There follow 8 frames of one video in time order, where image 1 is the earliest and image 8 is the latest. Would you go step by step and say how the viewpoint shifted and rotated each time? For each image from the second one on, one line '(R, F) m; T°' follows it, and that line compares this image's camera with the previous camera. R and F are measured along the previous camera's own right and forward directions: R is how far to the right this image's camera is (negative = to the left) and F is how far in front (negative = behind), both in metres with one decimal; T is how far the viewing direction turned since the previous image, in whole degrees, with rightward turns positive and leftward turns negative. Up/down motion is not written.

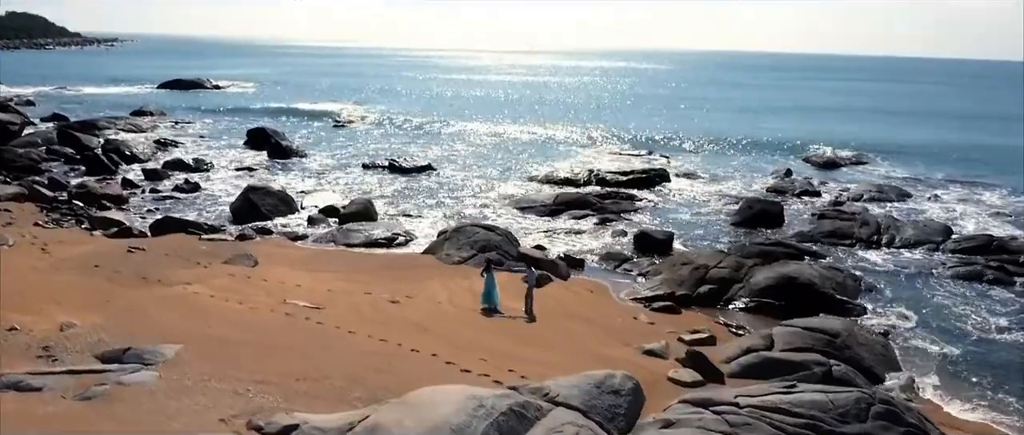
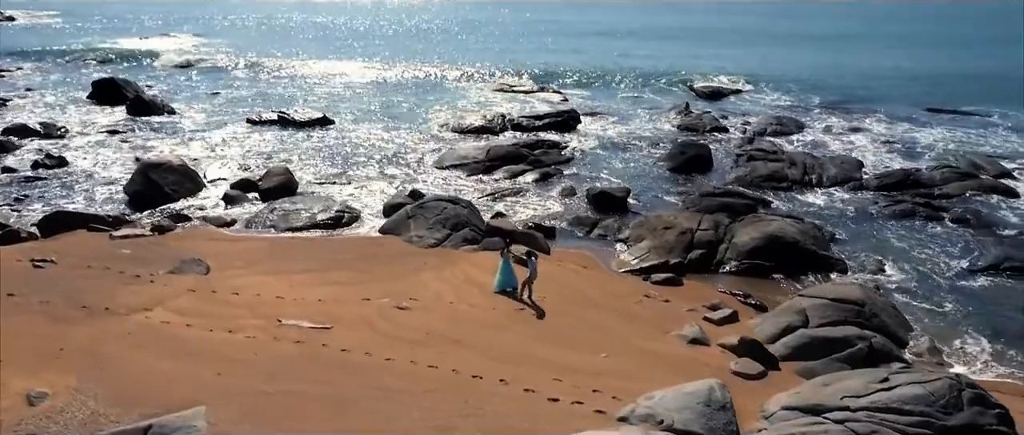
(-3.1, +1.7) m; +13°
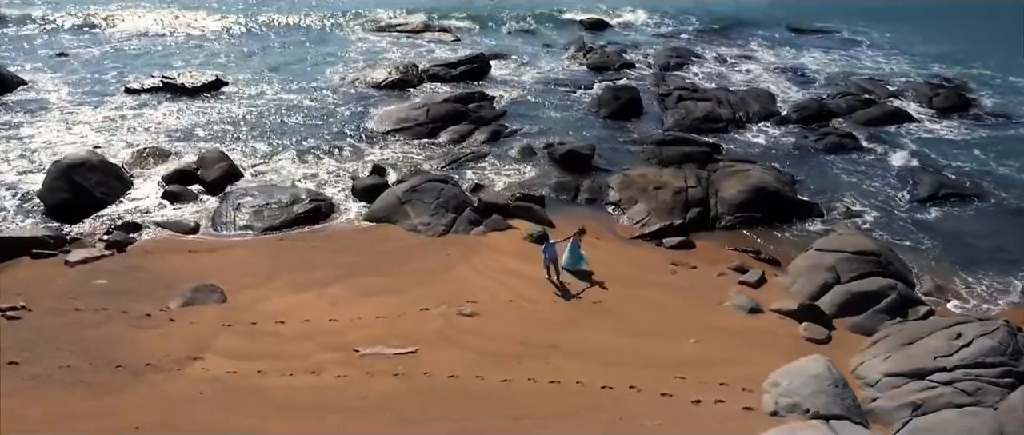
(-3.8, +1.0) m; +13°
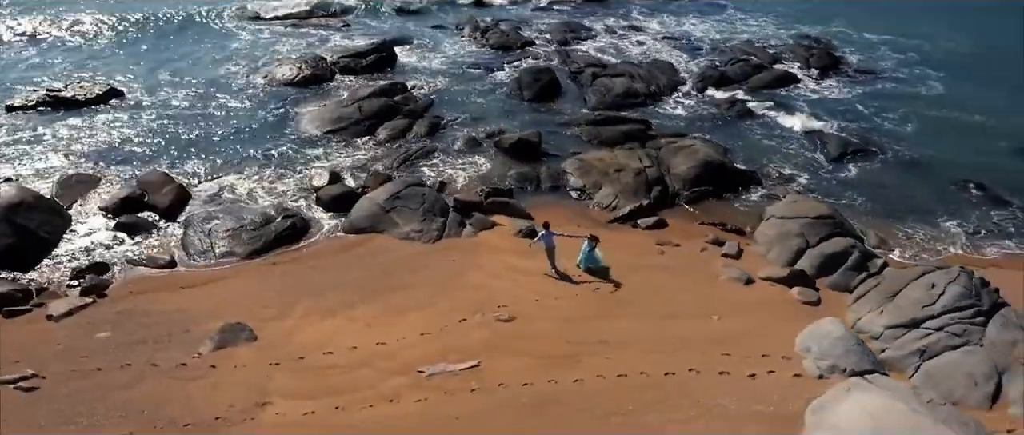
(-3.0, -0.1) m; +12°
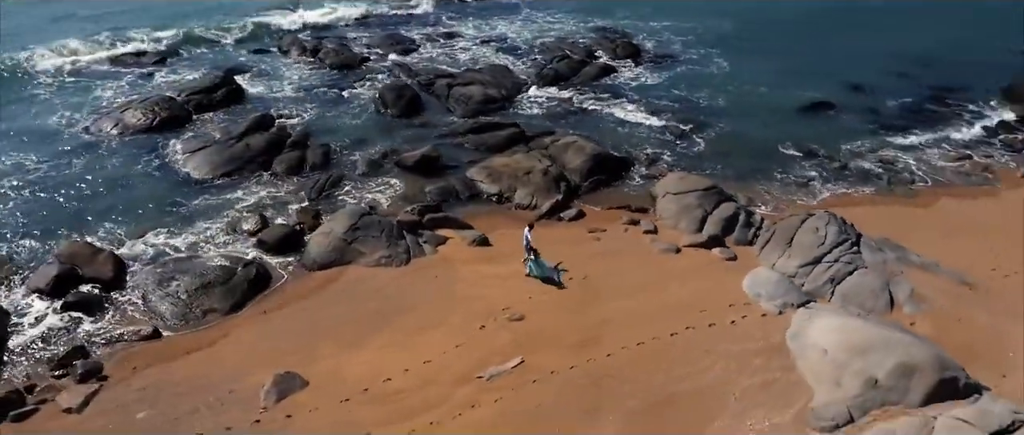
(-4.3, -1.1) m; +18°
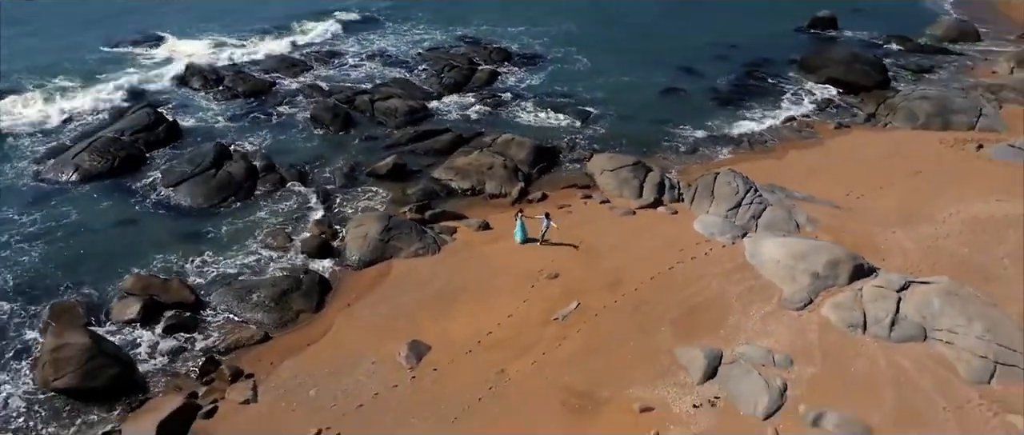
(-5.7, -3.4) m; +15°
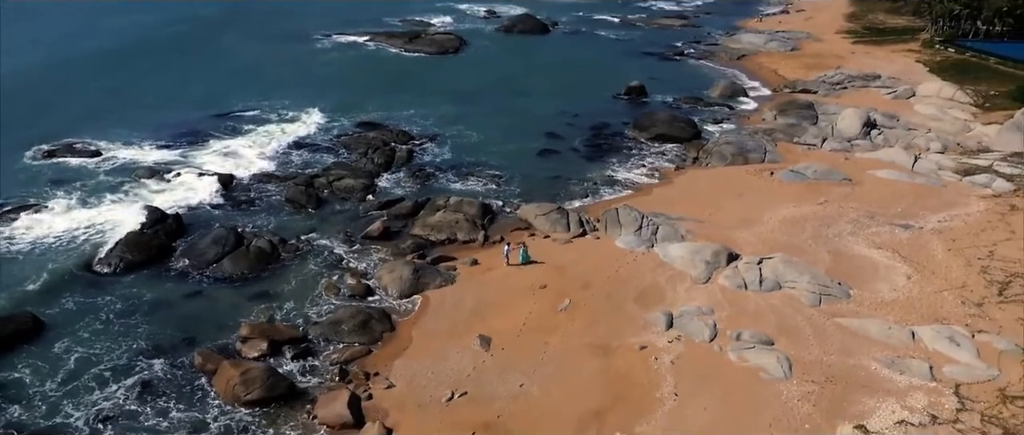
(-6.9, -7.7) m; +15°
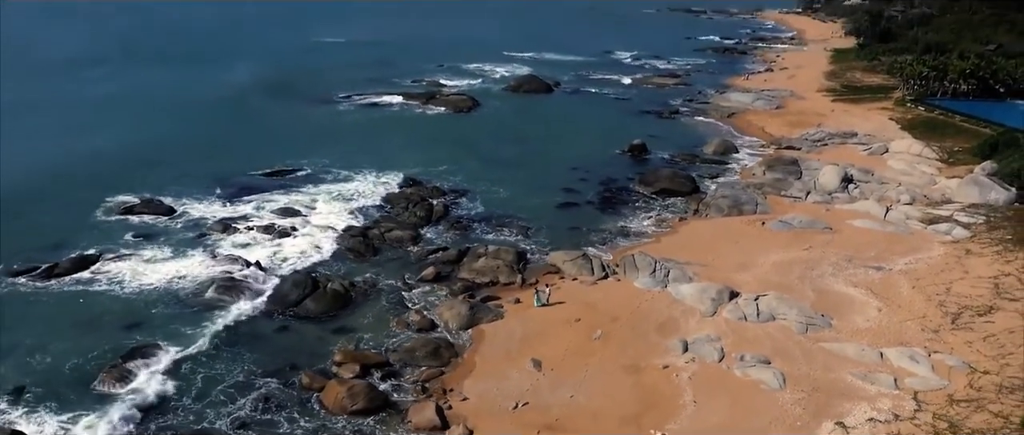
(-2.1, -5.8) m; +1°
